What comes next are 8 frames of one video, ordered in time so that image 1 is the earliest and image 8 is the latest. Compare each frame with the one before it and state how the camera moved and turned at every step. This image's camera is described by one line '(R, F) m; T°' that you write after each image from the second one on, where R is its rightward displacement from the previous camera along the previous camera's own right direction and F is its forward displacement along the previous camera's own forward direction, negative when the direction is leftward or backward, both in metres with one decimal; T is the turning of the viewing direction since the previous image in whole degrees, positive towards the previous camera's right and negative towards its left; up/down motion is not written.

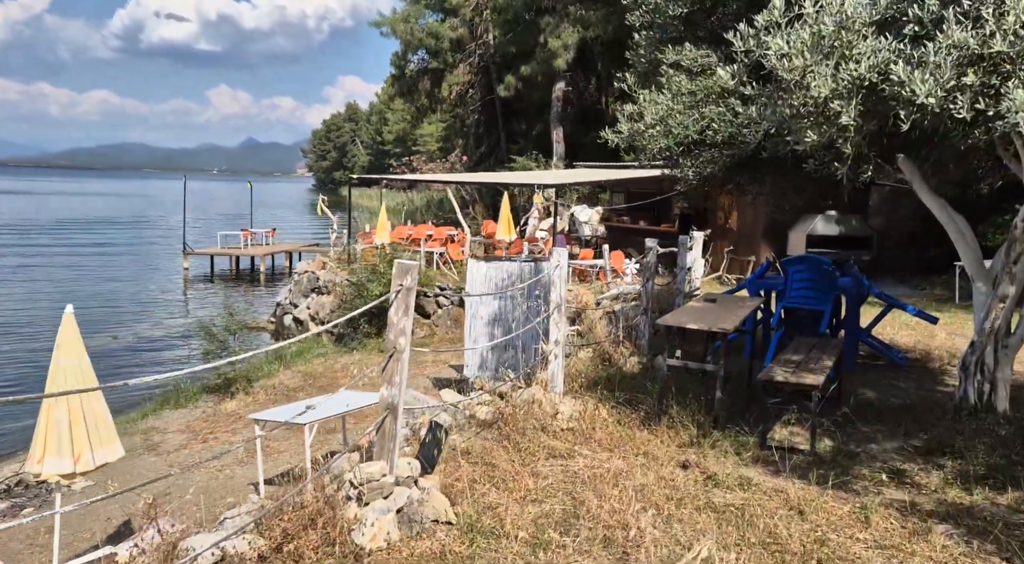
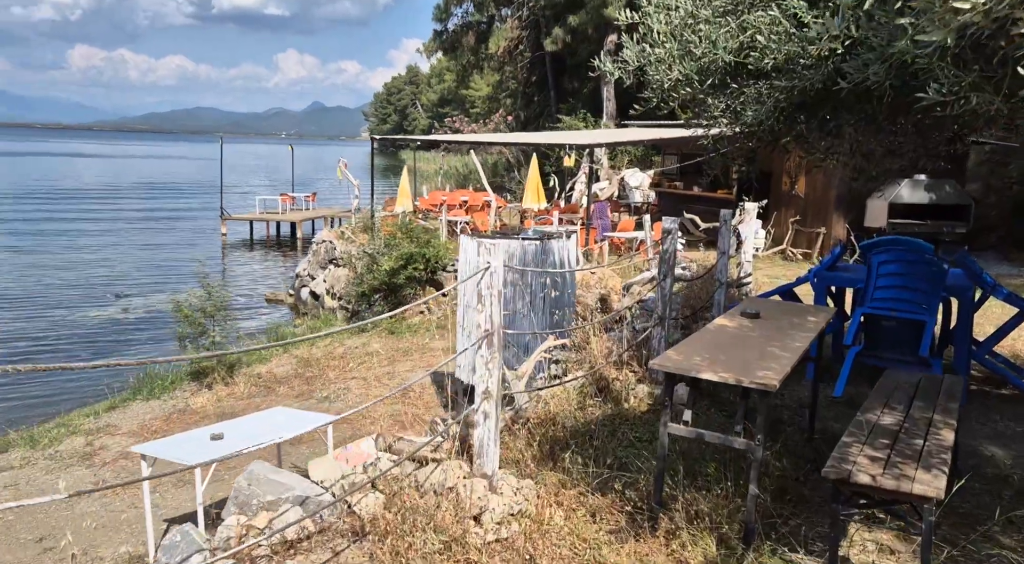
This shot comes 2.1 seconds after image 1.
(+0.5, +1.8) m; -4°
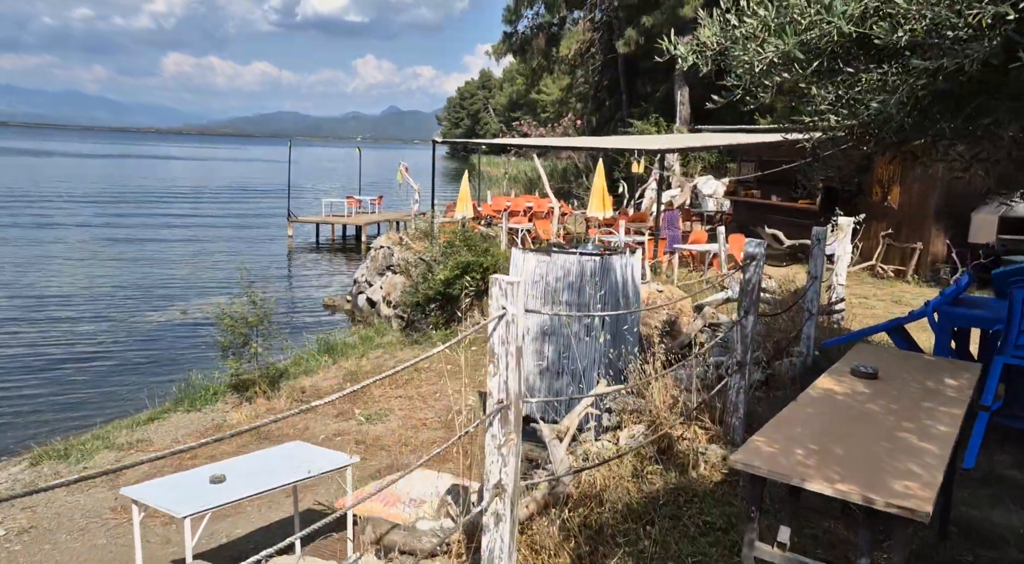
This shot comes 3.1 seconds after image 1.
(+0.1, +0.8) m; -5°
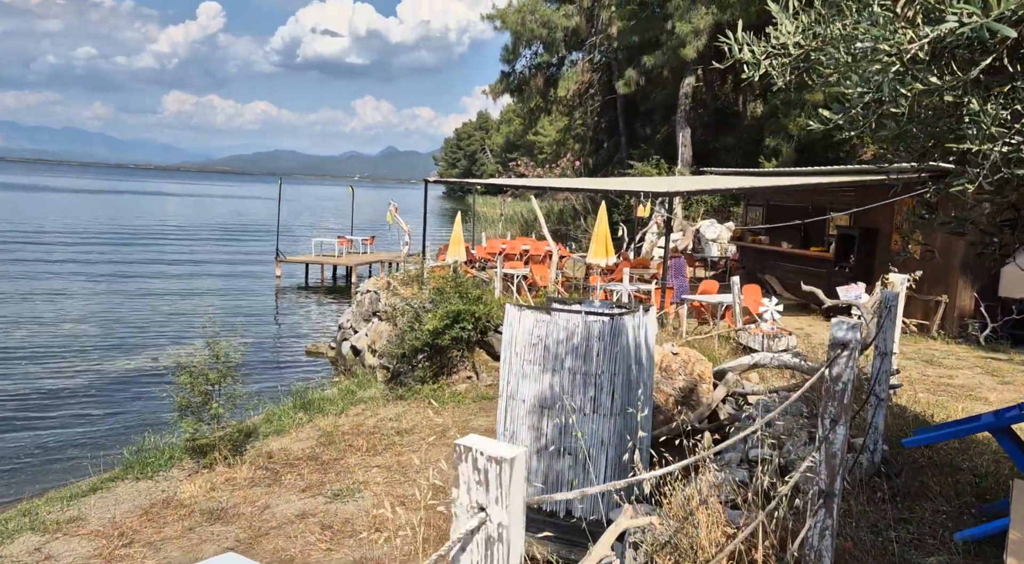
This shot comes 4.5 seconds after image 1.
(0.0, +1.0) m; 0°
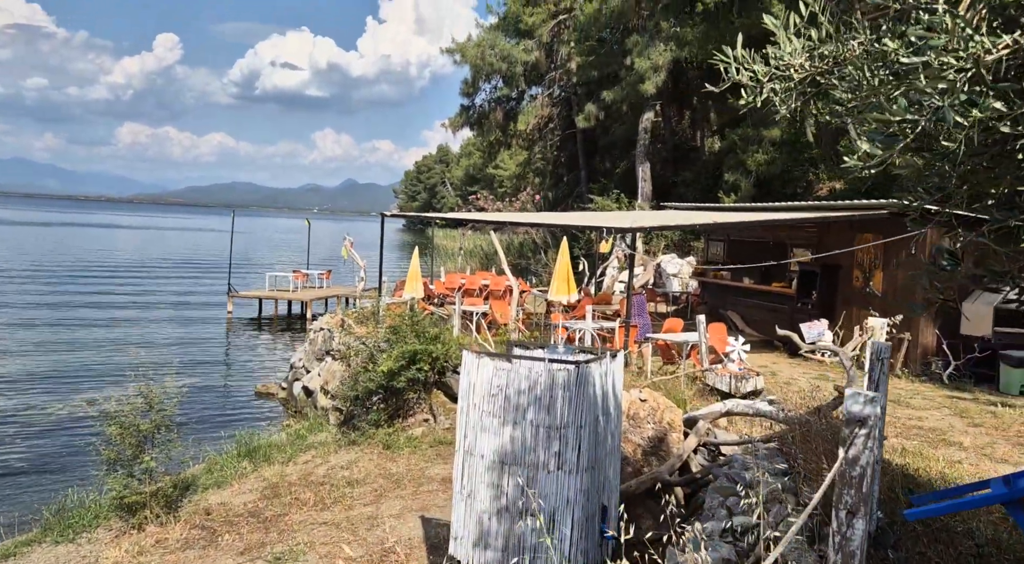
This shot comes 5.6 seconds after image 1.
(0.0, +0.4) m; +3°
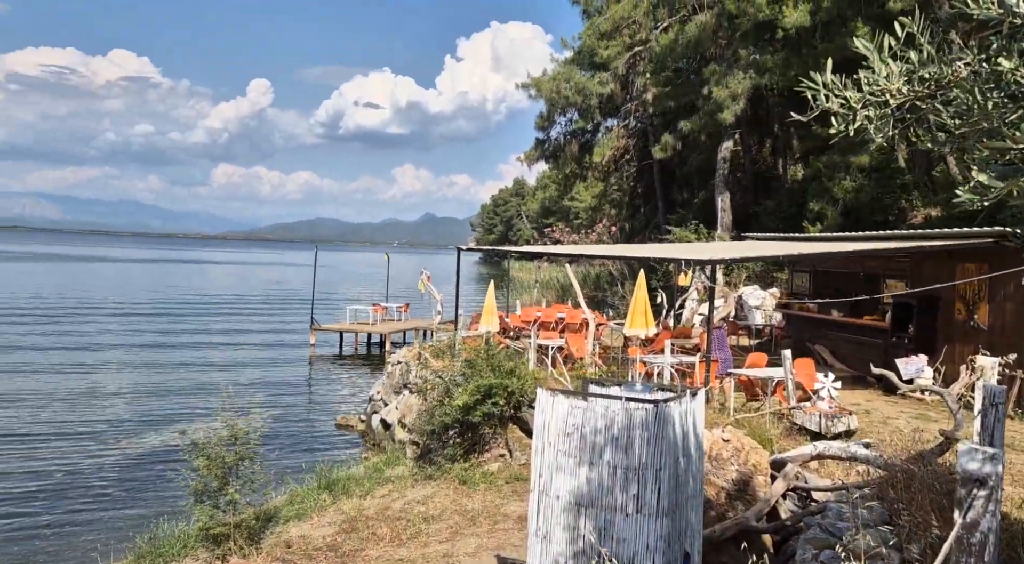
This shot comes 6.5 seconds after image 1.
(0.0, +0.1) m; -5°
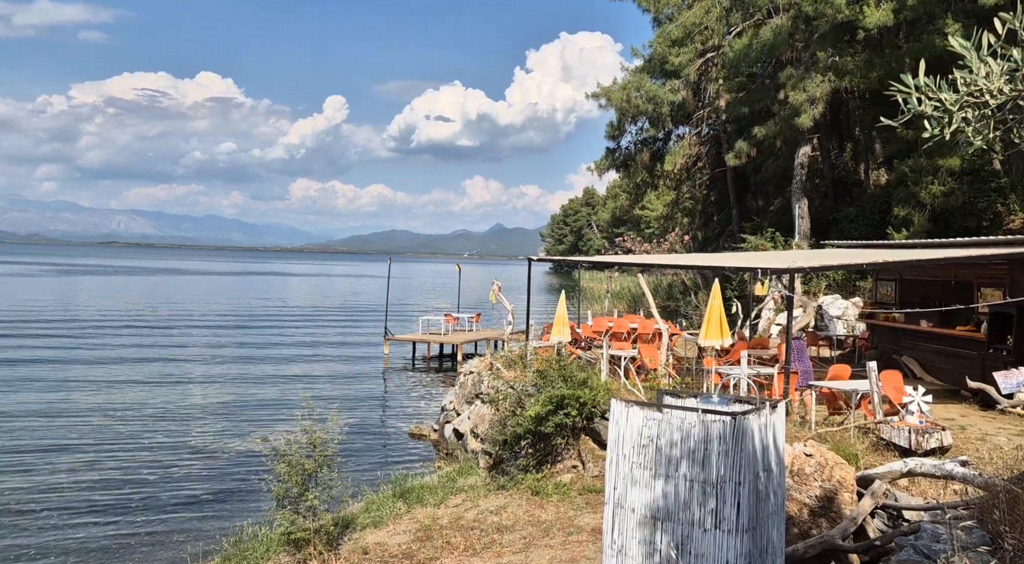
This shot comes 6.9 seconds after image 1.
(0.0, 0.0) m; -5°
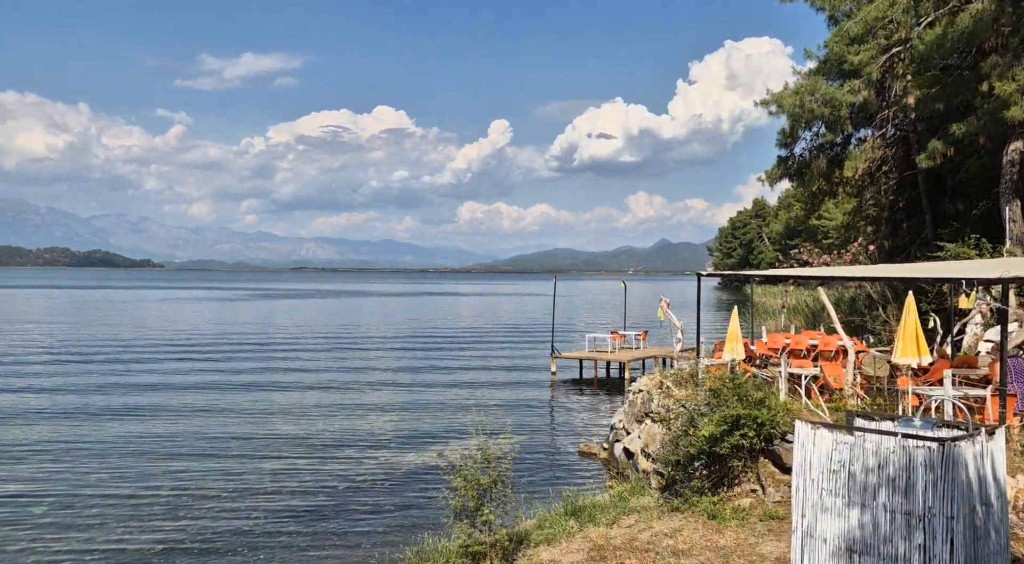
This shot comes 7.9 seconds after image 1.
(-0.1, +0.2) m; -11°
